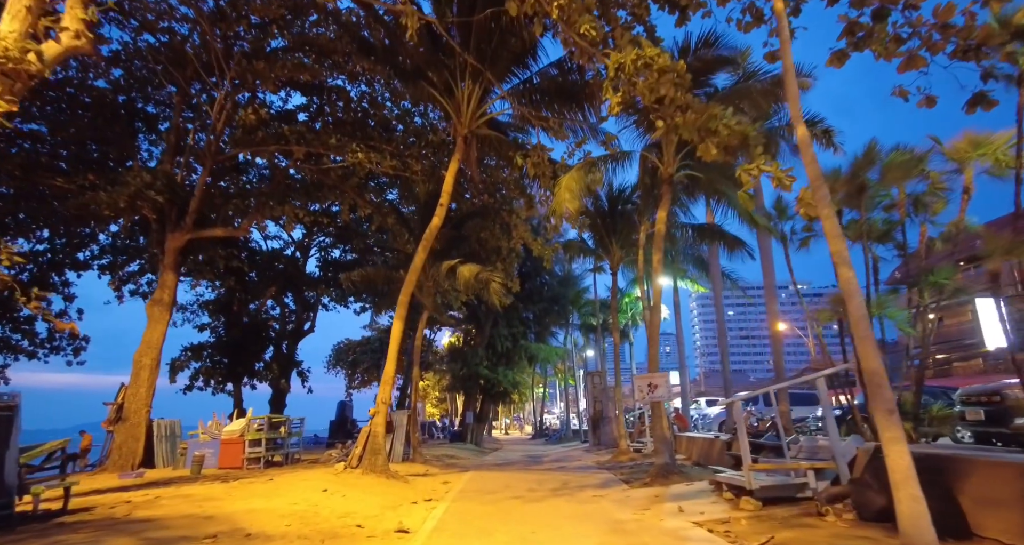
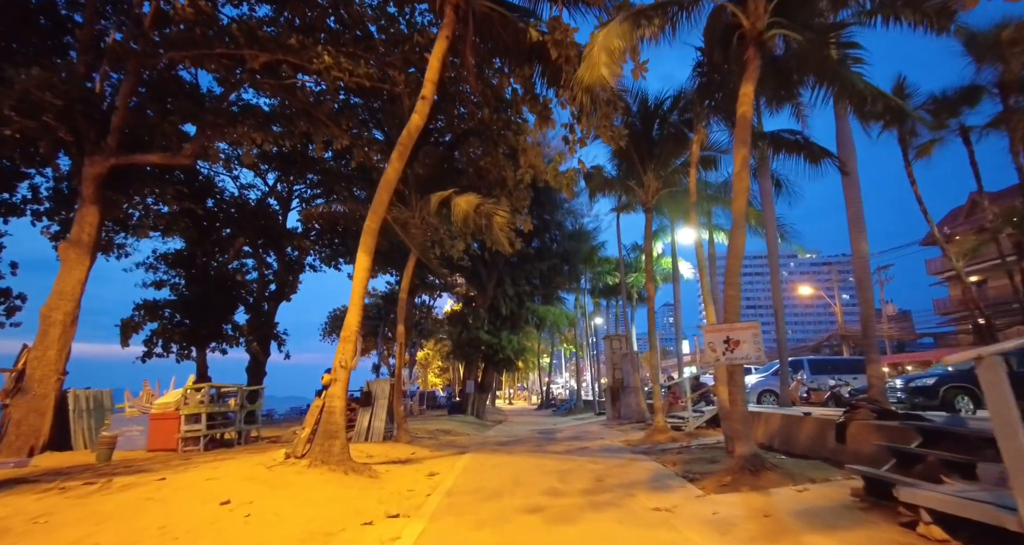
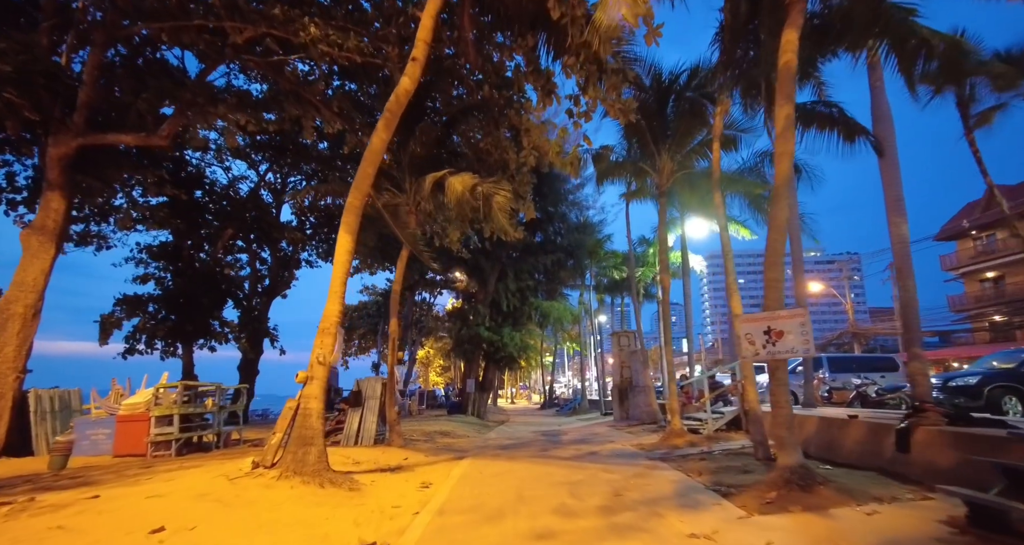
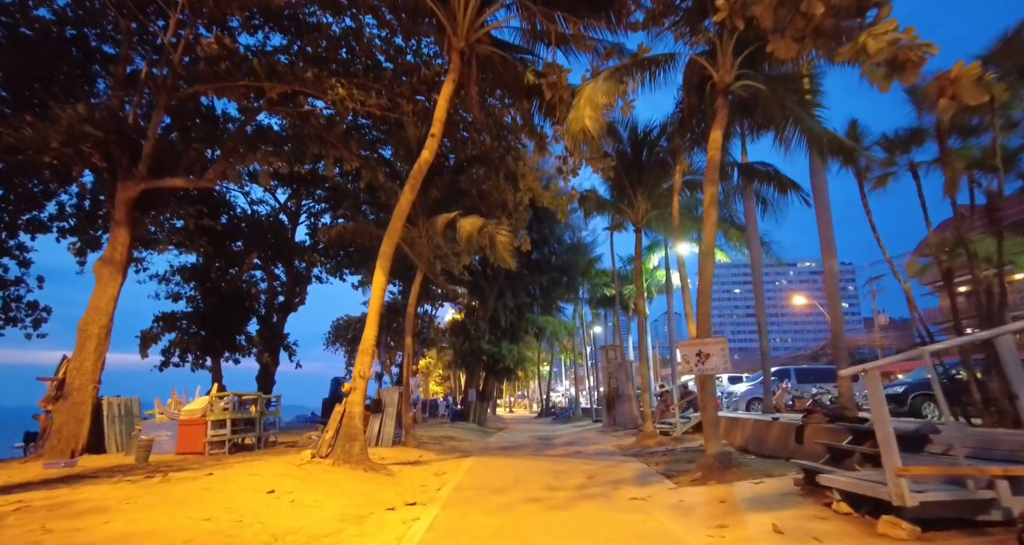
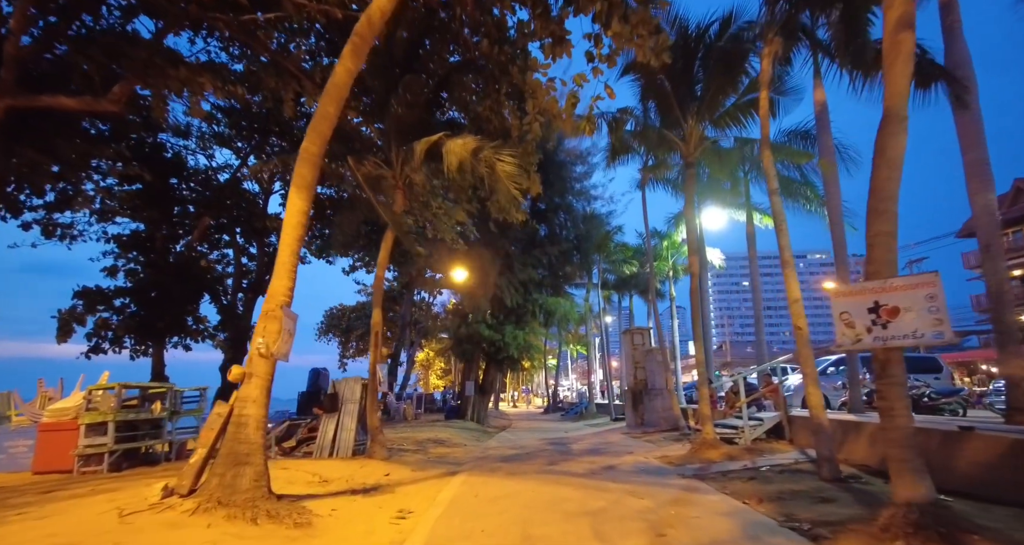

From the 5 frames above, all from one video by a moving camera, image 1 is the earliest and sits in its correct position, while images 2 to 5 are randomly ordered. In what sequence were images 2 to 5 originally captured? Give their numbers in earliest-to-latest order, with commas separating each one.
4, 2, 3, 5
